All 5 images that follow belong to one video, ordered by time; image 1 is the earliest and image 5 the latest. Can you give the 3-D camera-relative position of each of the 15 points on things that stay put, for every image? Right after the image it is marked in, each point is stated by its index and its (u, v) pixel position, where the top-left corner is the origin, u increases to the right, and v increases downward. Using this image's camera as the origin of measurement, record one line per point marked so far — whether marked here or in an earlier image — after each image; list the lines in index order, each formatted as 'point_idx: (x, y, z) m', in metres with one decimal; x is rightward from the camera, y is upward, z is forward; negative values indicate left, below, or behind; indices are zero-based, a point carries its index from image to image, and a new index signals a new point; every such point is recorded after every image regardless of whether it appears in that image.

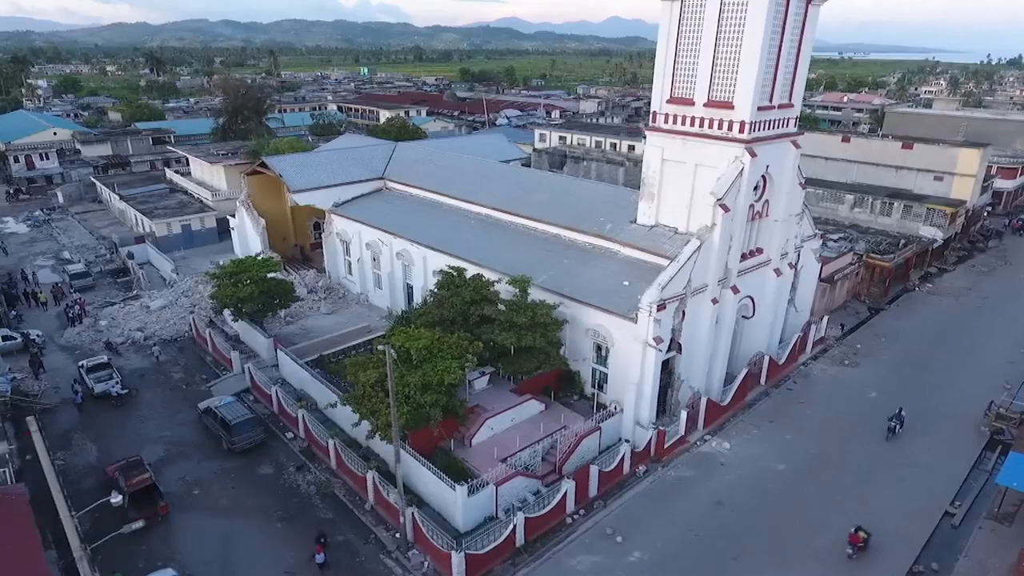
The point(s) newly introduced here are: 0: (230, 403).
0: (-8.4, -3.4, +18.5) m
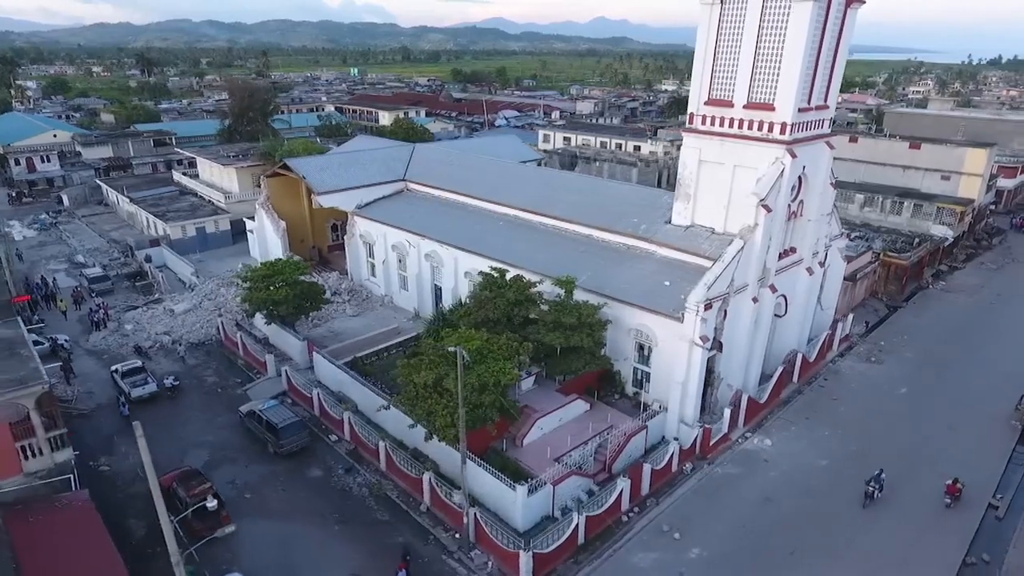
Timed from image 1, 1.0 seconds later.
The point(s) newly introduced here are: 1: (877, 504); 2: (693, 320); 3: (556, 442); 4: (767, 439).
0: (-7.1, -3.5, +18.5) m
1: (+9.1, -5.9, +15.8) m
2: (+5.0, -0.9, +17.1) m
3: (+1.2, -4.2, +16.9) m
4: (+7.8, -4.6, +19.0) m
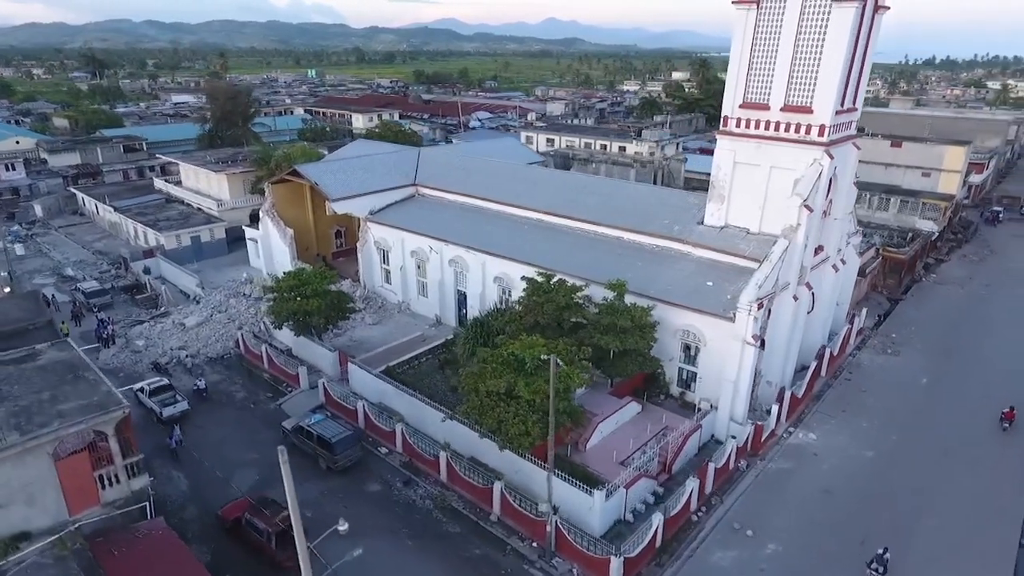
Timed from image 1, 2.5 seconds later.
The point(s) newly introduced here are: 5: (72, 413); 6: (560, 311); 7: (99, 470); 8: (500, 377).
0: (-5.5, -3.8, +18.0) m
1: (+10.9, -5.8, +16.4) m
2: (+6.5, -0.9, +17.4) m
3: (+2.9, -4.3, +17.0) m
4: (+9.4, -4.6, +19.5) m
5: (-8.0, -2.3, +11.4) m
6: (+1.4, -0.7, +18.5) m
7: (-7.7, -3.4, +11.6) m
8: (-0.3, -2.2, +15.7) m
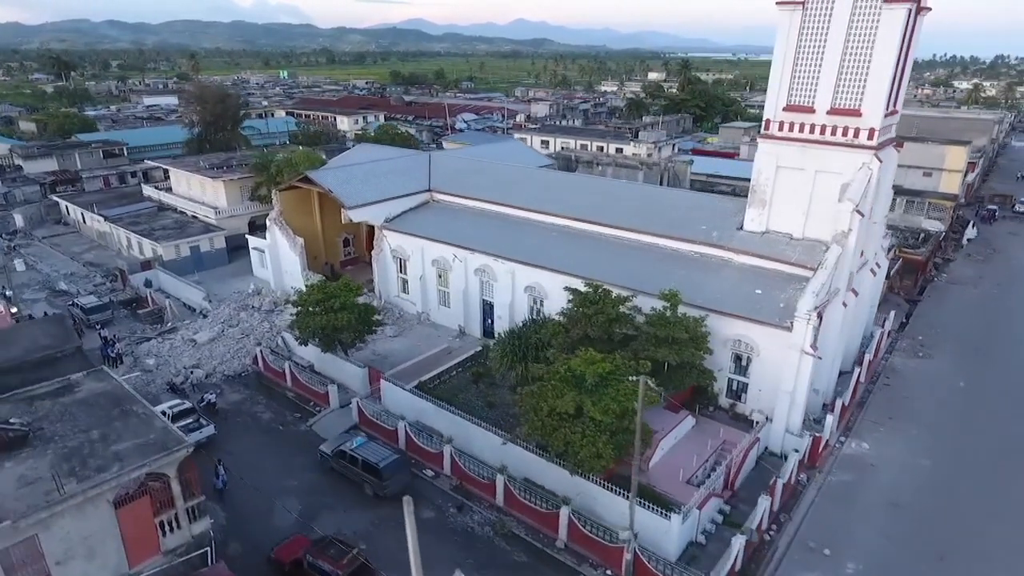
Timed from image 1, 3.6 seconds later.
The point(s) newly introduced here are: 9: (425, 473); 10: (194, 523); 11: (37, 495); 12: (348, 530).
0: (-4.1, -4.3, +17.0) m
1: (+12.5, -6.0, +16.1) m
2: (+8.0, -1.1, +16.9) m
3: (+4.4, -4.6, +16.4) m
4: (+10.8, -4.7, +19.2) m
5: (-6.3, -2.7, +10.3) m
6: (+2.8, -1.0, +17.8) m
7: (-6.0, -3.9, +10.6) m
8: (+1.2, -2.6, +14.9) m
9: (-2.4, -5.2, +17.4) m
10: (-5.7, -4.2, +11.2) m
11: (-7.3, -3.2, +9.6) m
12: (-4.0, -5.9, +15.3) m
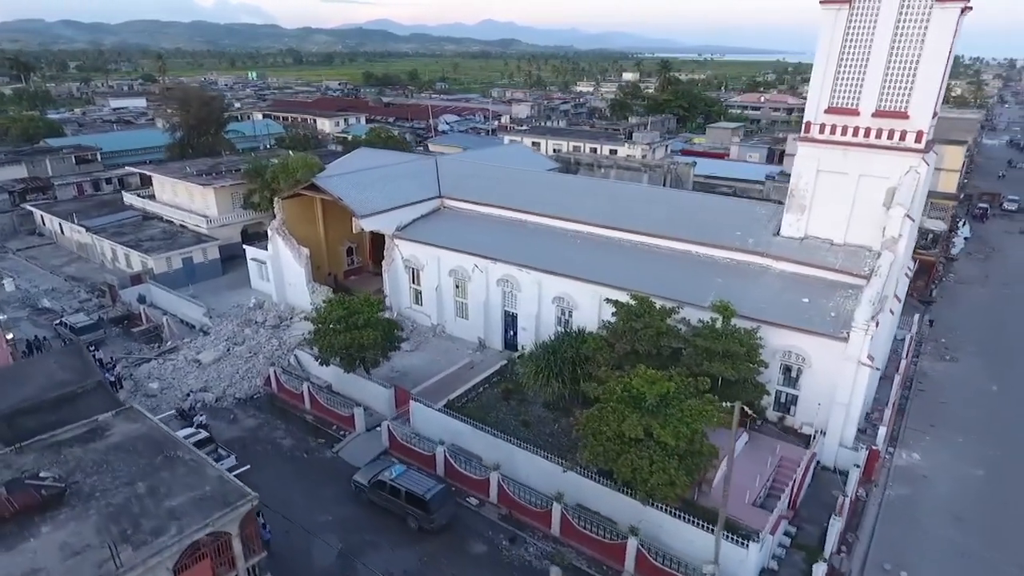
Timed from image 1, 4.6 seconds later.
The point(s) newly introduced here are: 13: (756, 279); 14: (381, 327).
0: (-2.8, -4.7, +15.8) m
1: (+13.8, -6.1, +15.7) m
2: (+9.2, -1.3, +16.3) m
3: (+5.7, -4.9, +15.6) m
4: (+12.0, -4.9, +18.7) m
5: (-4.7, -3.2, +9.0) m
6: (+4.0, -1.3, +17.0) m
7: (-4.4, -4.4, +9.3) m
8: (+2.6, -2.9, +14.0) m
9: (-1.1, -5.6, +16.3) m
10: (-4.2, -4.7, +9.9) m
11: (-5.7, -3.7, +8.3) m
12: (-2.6, -6.4, +14.1) m
13: (+7.8, +0.3, +19.8) m
14: (-4.2, -1.2, +19.8) m
